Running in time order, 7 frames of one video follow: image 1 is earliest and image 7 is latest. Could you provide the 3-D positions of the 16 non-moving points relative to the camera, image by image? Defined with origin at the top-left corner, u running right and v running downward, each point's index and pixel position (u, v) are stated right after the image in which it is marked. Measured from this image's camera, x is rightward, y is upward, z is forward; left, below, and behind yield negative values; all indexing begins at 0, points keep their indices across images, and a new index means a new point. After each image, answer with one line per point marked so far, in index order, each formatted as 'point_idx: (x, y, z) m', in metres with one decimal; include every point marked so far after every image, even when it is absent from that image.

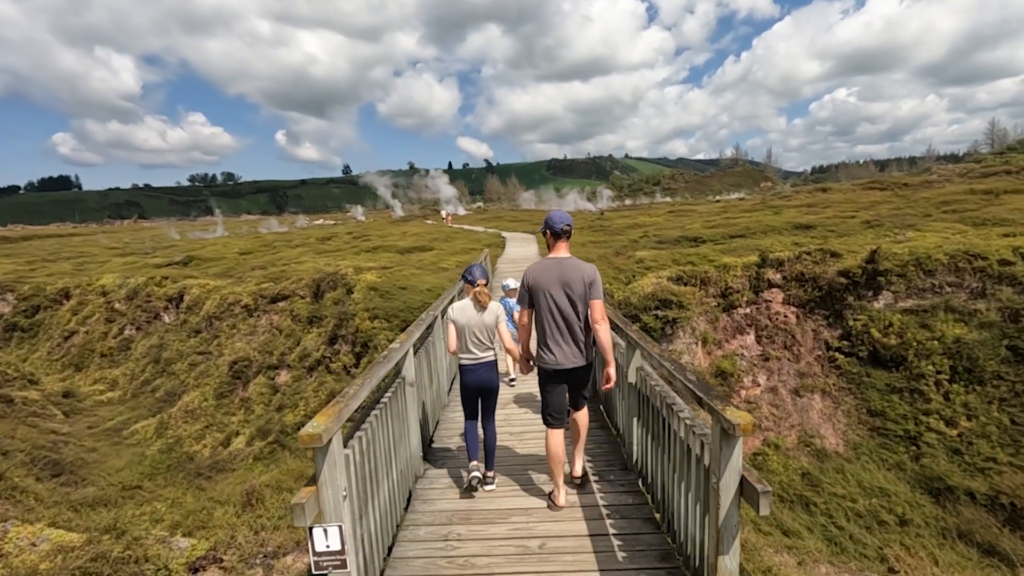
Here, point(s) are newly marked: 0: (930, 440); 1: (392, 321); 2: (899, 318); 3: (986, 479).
0: (+8.2, -3.0, +10.6) m
1: (-3.4, -1.0, +15.0) m
2: (+9.0, -0.7, +12.4) m
3: (+8.5, -3.4, +9.7) m
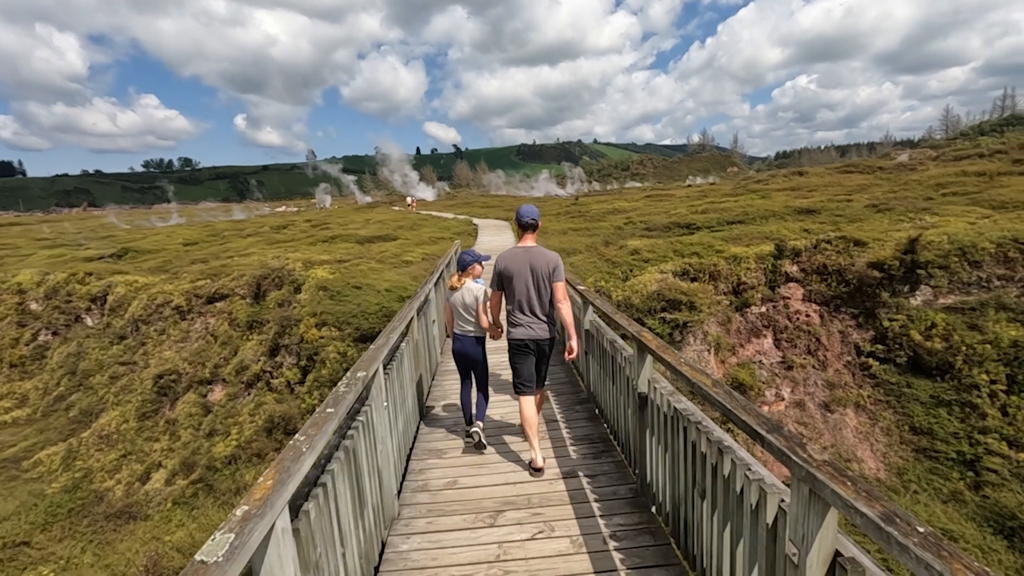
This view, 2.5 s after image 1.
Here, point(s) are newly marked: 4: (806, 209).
0: (+7.9, -2.9, +8.9) m
1: (-3.9, -0.9, +12.6) m
2: (+8.6, -0.6, +10.7) m
3: (+8.3, -3.4, +8.0) m
4: (+10.2, +2.7, +18.6) m
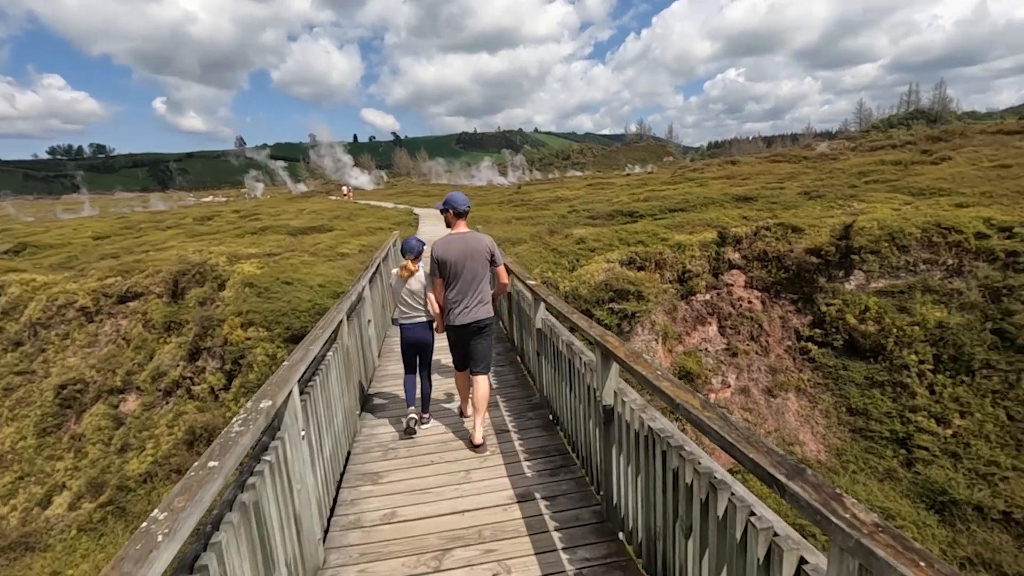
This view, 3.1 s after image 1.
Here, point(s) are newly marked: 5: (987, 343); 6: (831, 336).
0: (+7.1, -2.6, +9.2) m
1: (-5.2, -0.9, +11.7) m
2: (+7.5, -0.3, +11.1) m
3: (+7.5, -3.1, +8.4) m
4: (+8.2, +3.2, +19.0) m
5: (+8.9, -1.0, +10.0) m
6: (+6.6, -1.0, +11.1) m
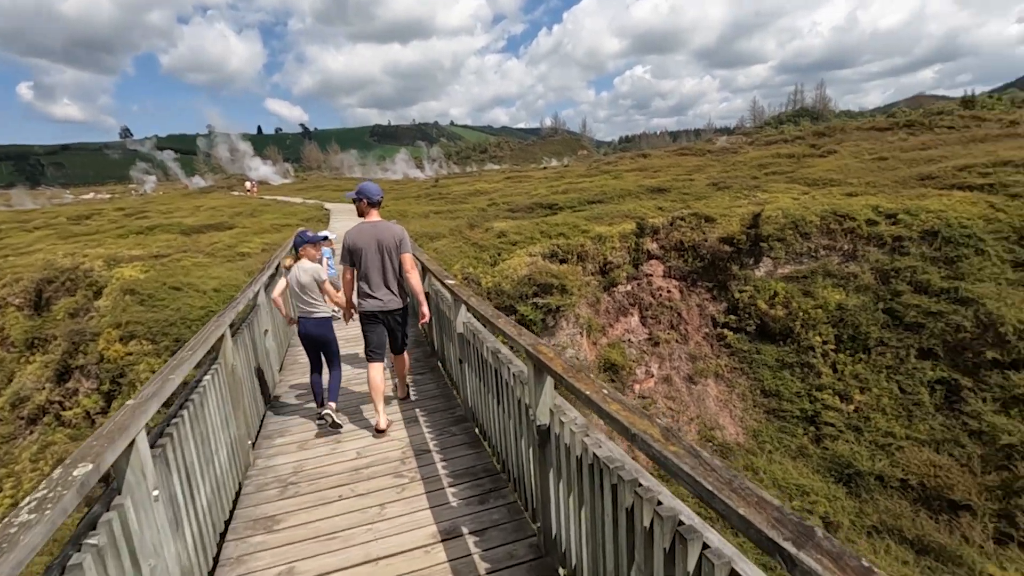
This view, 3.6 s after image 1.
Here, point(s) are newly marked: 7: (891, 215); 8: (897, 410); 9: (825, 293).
0: (+5.8, -2.4, +9.7) m
1: (-6.7, -1.0, +10.4) m
2: (+5.8, 0.0, +11.6) m
3: (+6.3, -2.8, +9.0) m
4: (+5.2, +3.6, +19.5) m
5: (+7.4, -0.7, +10.7) m
6: (+5.0, -0.7, +11.5) m
7: (+8.9, +1.7, +12.5) m
8: (+6.9, -2.2, +9.7) m
9: (+6.6, -0.1, +11.3) m
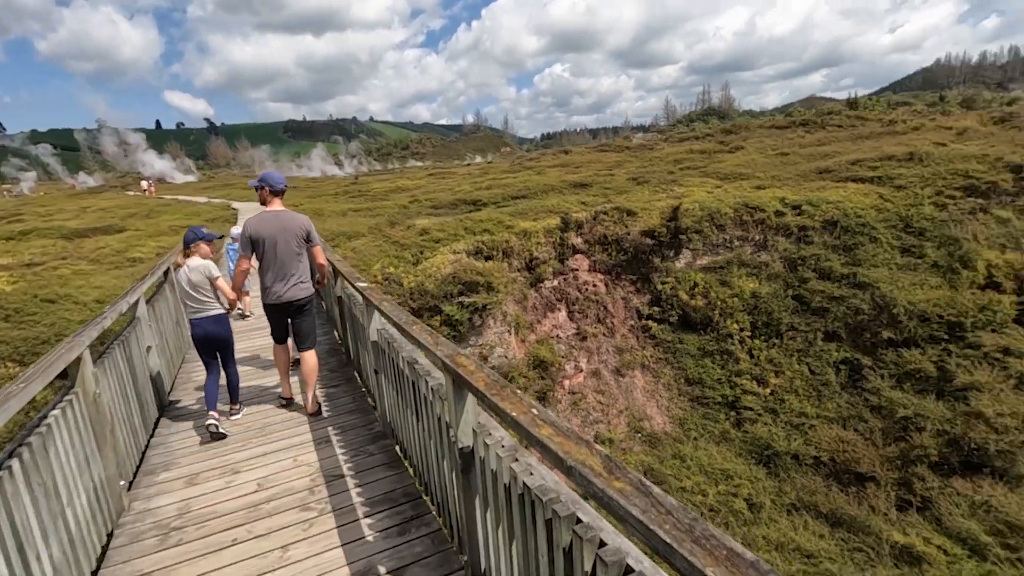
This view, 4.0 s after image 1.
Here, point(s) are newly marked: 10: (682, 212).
0: (+4.5, -2.2, +10.1) m
1: (-8.1, -1.2, +9.1) m
2: (+4.2, +0.2, +12.0) m
3: (+5.1, -2.6, +9.5) m
4: (+2.4, +3.9, +19.7) m
5: (+5.9, -0.4, +11.3) m
6: (+3.4, -0.5, +11.7) m
7: (+7.0, +2.0, +13.3) m
8: (+5.6, -1.9, +10.2) m
9: (+5.0, +0.1, +11.8) m
10: (+4.1, +1.9, +13.2) m
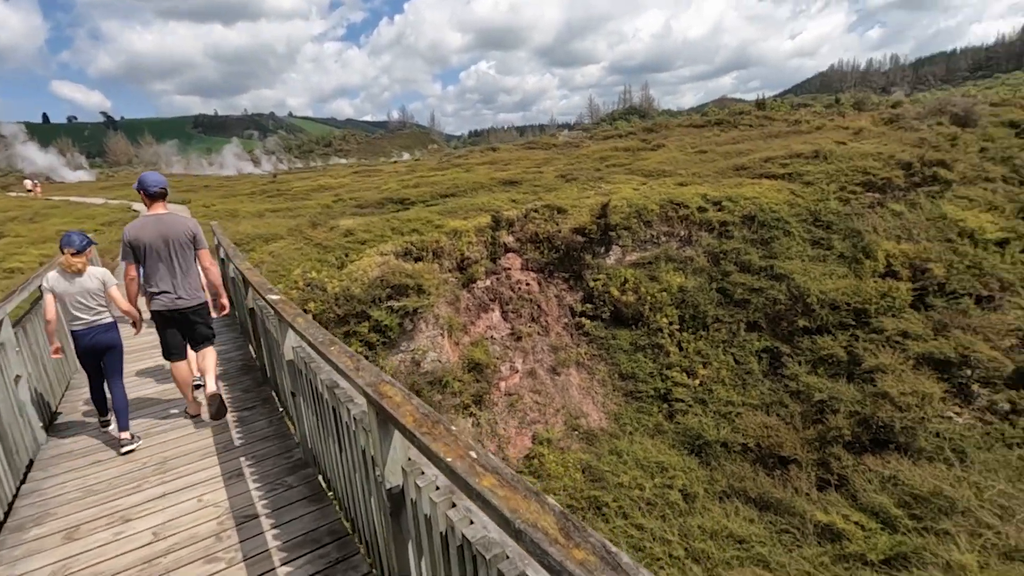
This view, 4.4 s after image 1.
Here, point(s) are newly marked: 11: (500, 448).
0: (+3.2, -2.1, +10.4) m
1: (-9.1, -1.5, +7.8) m
2: (+2.7, +0.3, +12.1) m
3: (+4.0, -2.5, +9.8) m
4: (-0.1, +3.9, +19.6) m
5: (+4.4, -0.3, +11.7) m
6: (+1.9, -0.5, +11.8) m
7: (+5.3, +2.2, +13.8) m
8: (+4.4, -1.8, +10.6) m
9: (+3.5, +0.2, +12.1) m
10: (+2.4, +2.0, +13.3) m
11: (-0.2, -2.9, +9.6) m
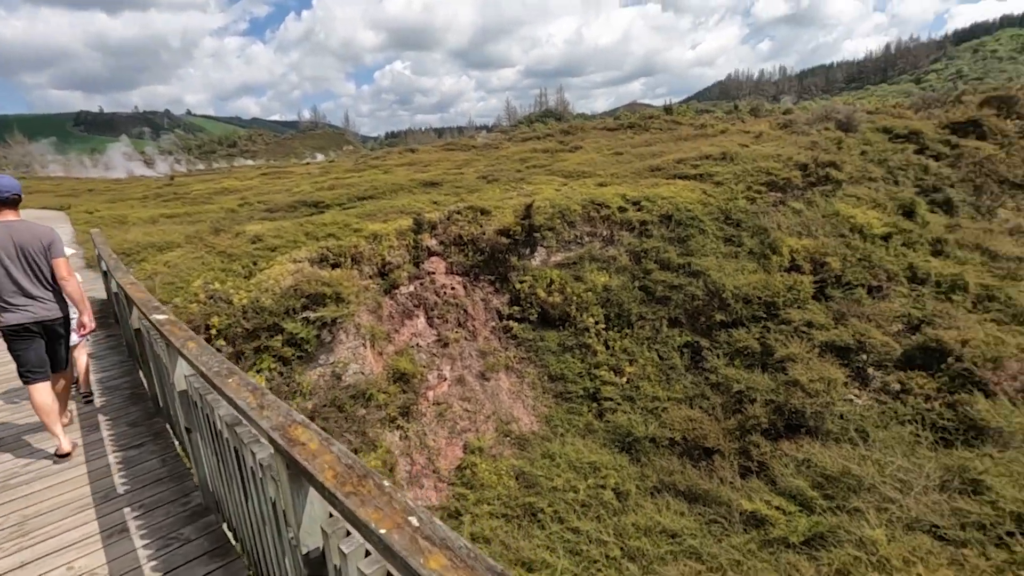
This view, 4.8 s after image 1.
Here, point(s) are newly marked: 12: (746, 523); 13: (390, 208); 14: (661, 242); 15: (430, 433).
0: (+1.9, -2.0, +10.5) m
1: (-9.9, -1.8, +6.1) m
2: (+1.0, +0.3, +12.1) m
3: (+2.7, -2.4, +10.0) m
4: (-3.0, +3.8, +19.1) m
5: (+2.8, -0.2, +12.0) m
6: (+0.3, -0.5, +11.7) m
7: (+3.3, +2.3, +14.2) m
8: (+3.0, -1.8, +10.9) m
9: (+1.8, +0.3, +12.2) m
10: (+0.5, +1.9, +13.3) m
11: (-1.4, -3.0, +9.2) m
12: (+3.4, -3.5, +7.9) m
13: (-3.2, +2.1, +14.0) m
14: (+3.6, +1.1, +13.0) m
15: (-1.5, -2.6, +9.5) m
